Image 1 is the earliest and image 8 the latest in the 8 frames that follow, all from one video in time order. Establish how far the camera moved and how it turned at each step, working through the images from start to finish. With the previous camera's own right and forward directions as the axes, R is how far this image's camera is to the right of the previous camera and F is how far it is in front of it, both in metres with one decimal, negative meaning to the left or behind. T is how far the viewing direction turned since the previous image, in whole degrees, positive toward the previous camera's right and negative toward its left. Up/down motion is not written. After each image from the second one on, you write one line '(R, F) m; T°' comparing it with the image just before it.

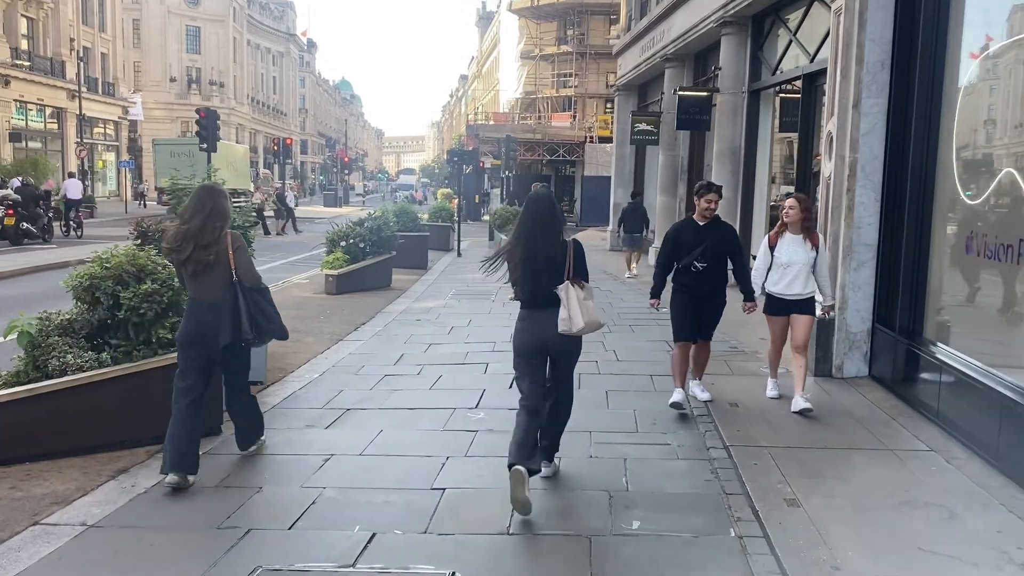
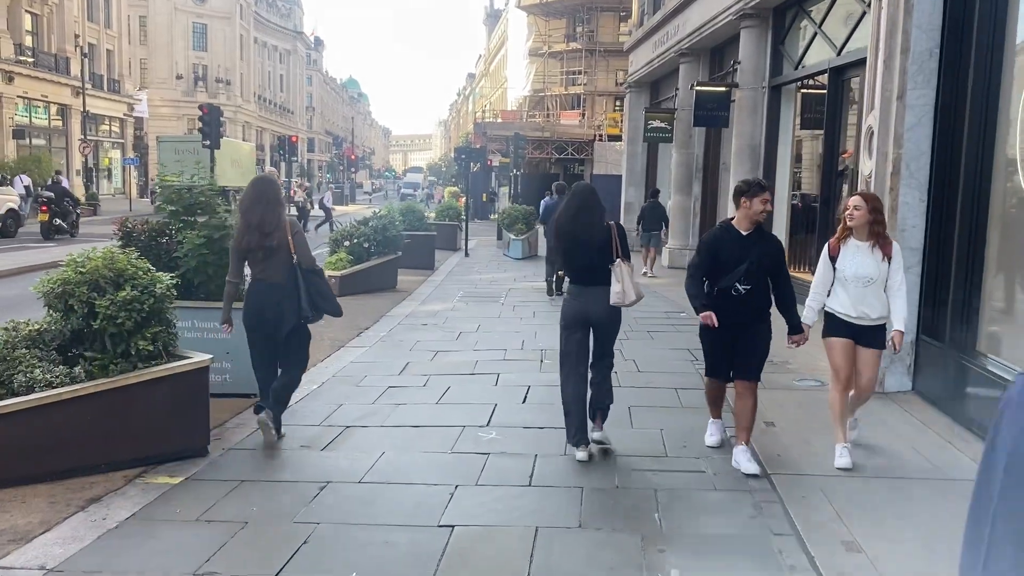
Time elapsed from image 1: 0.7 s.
(-0.1, +0.6) m; 0°
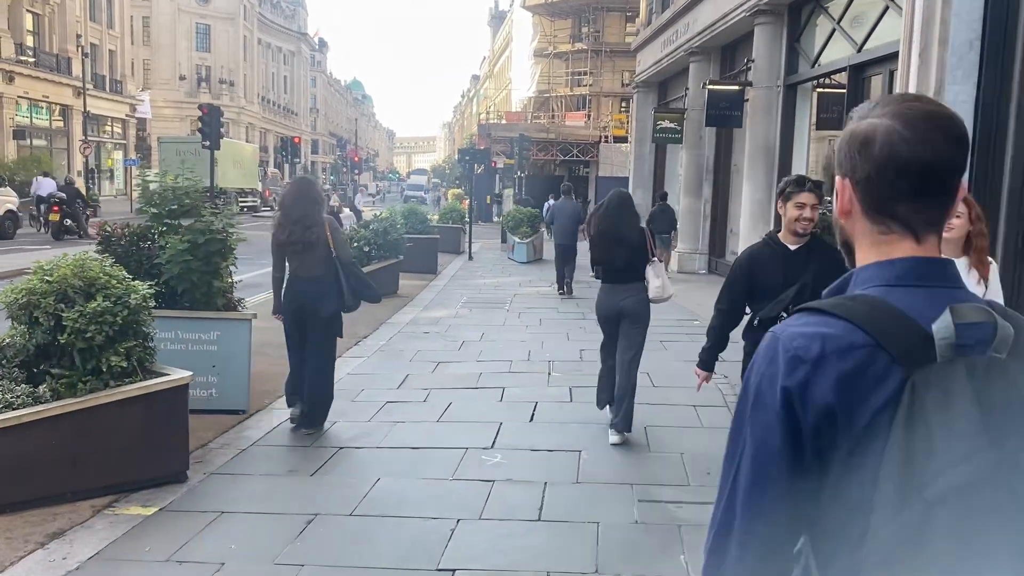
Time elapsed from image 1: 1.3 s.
(0.0, +0.5) m; 0°
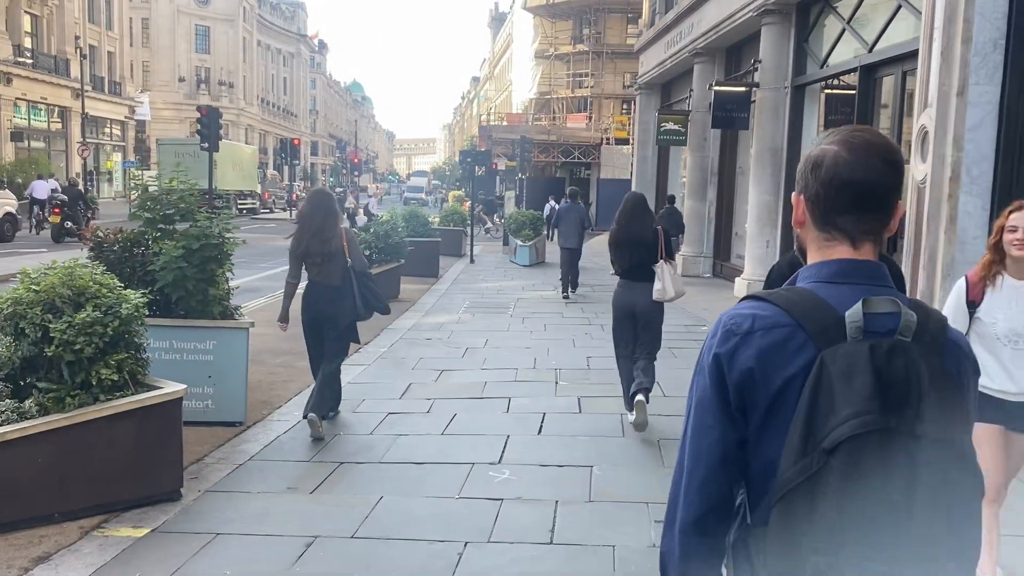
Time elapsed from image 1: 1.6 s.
(-0.1, +0.2) m; 0°
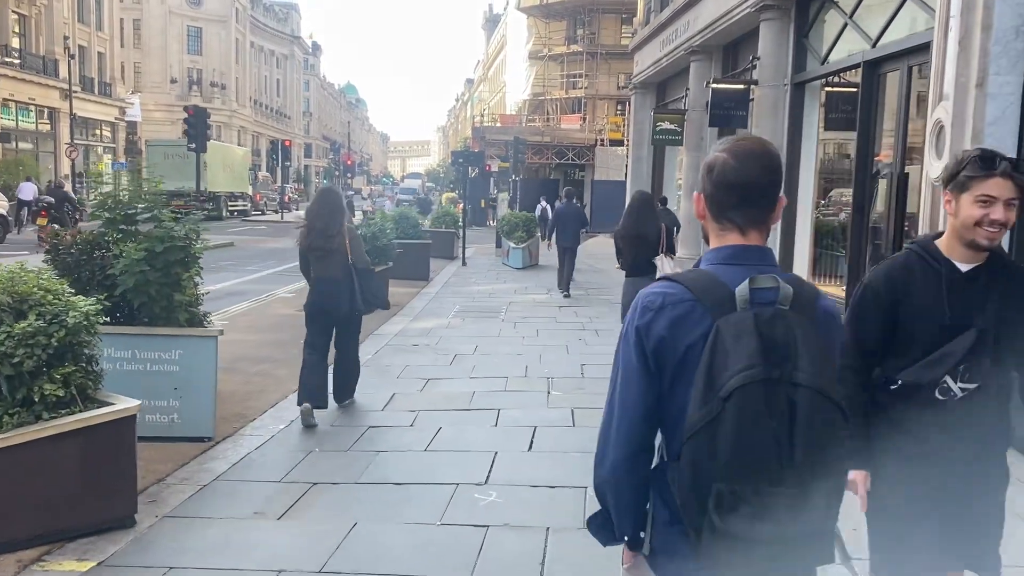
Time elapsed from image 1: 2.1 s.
(0.0, +0.4) m; 0°
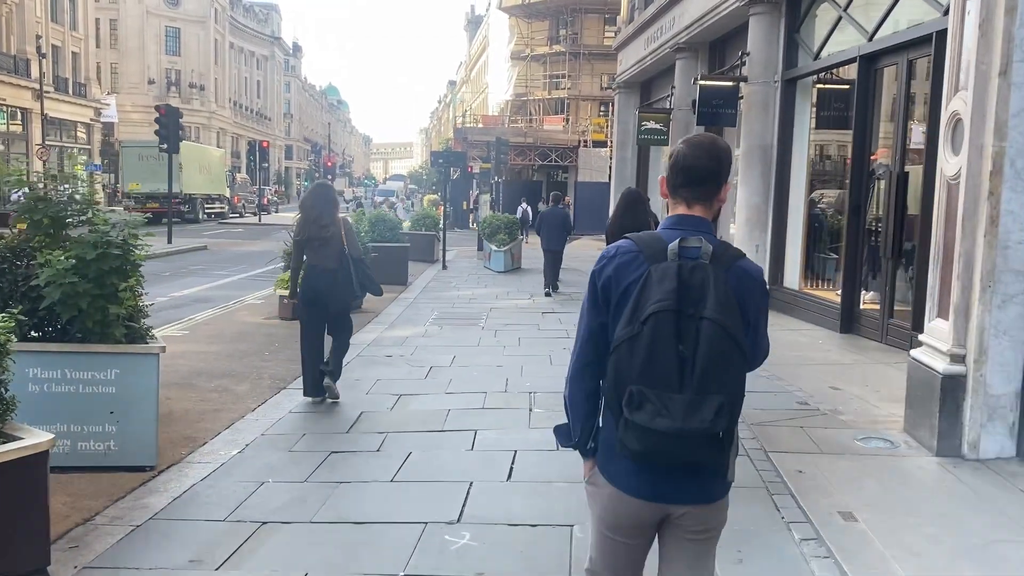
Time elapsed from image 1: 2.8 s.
(0.0, +0.6) m; +1°
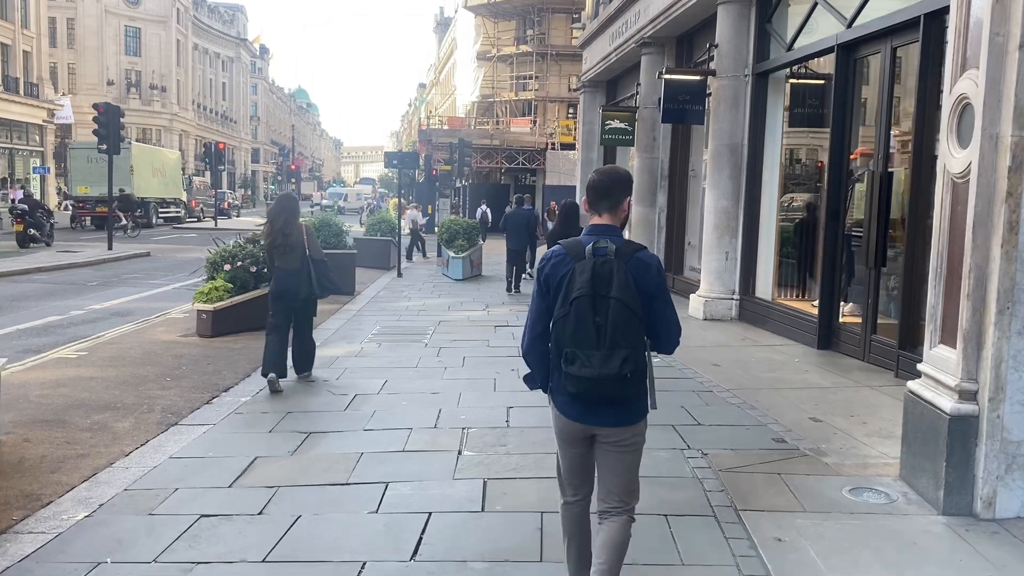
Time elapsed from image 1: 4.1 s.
(+0.3, +1.0) m; +2°
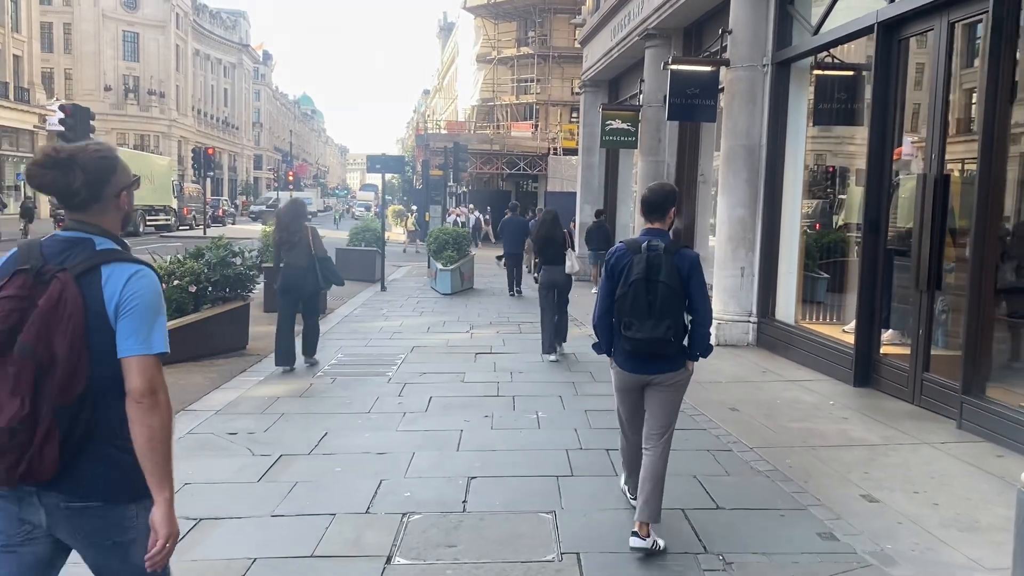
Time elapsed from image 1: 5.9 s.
(+0.3, +1.5) m; 0°
